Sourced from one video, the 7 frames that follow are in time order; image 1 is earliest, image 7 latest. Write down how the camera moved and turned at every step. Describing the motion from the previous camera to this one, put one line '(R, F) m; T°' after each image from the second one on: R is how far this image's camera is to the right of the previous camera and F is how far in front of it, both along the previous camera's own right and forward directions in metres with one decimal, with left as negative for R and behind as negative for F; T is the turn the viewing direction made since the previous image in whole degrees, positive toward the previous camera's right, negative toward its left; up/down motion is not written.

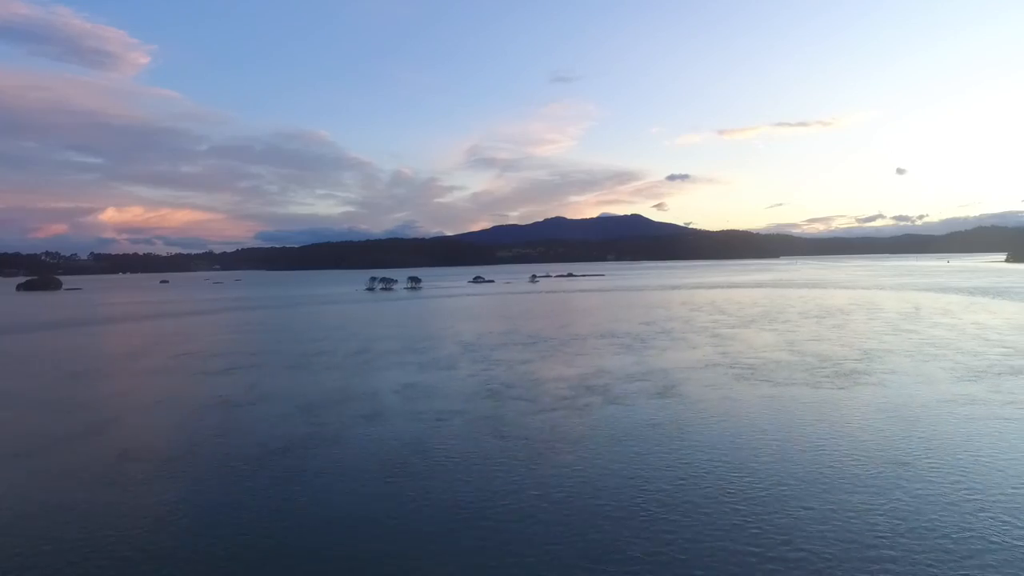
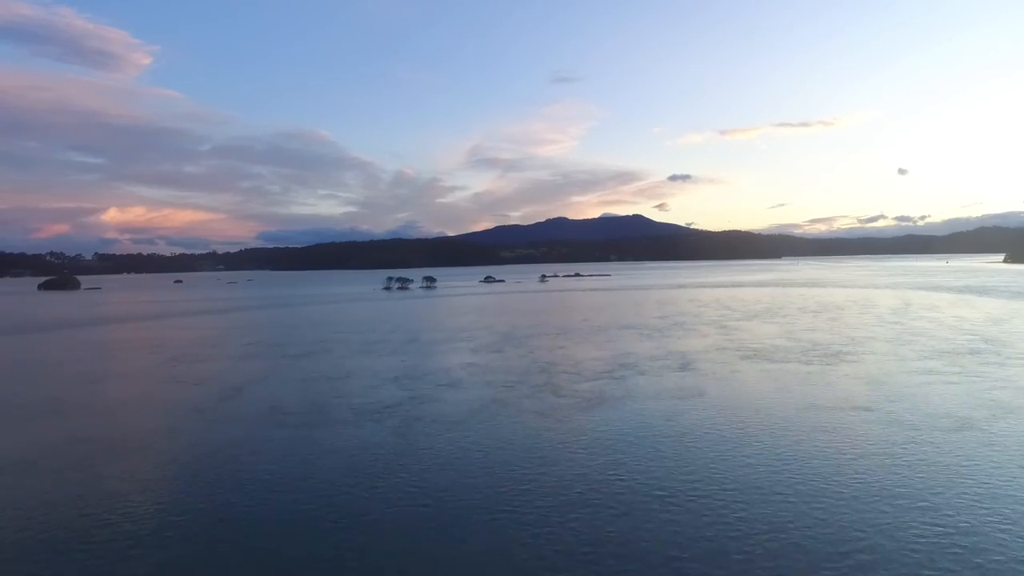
(-0.4, -1.2) m; 0°
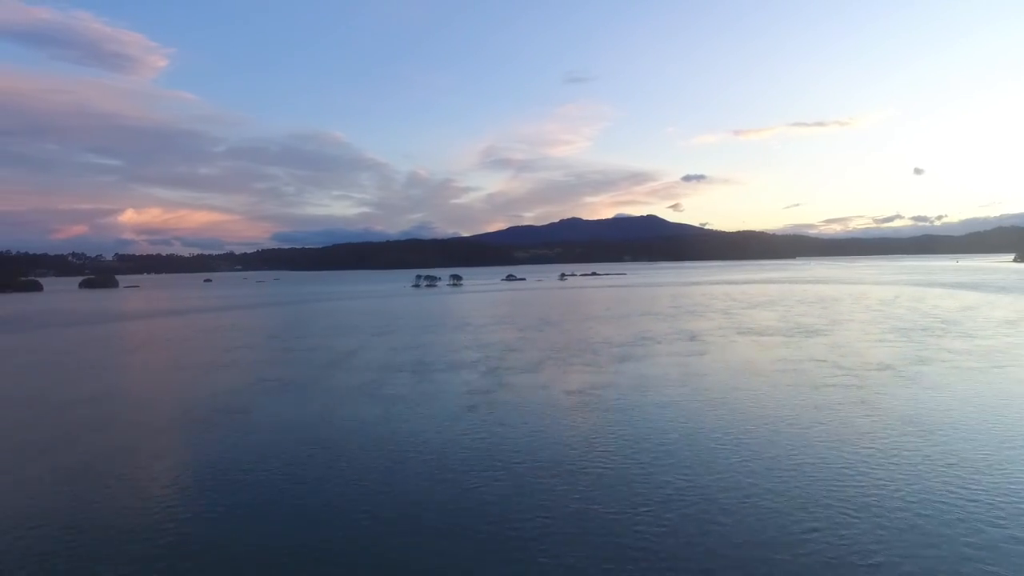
(-0.3, -1.7) m; -1°
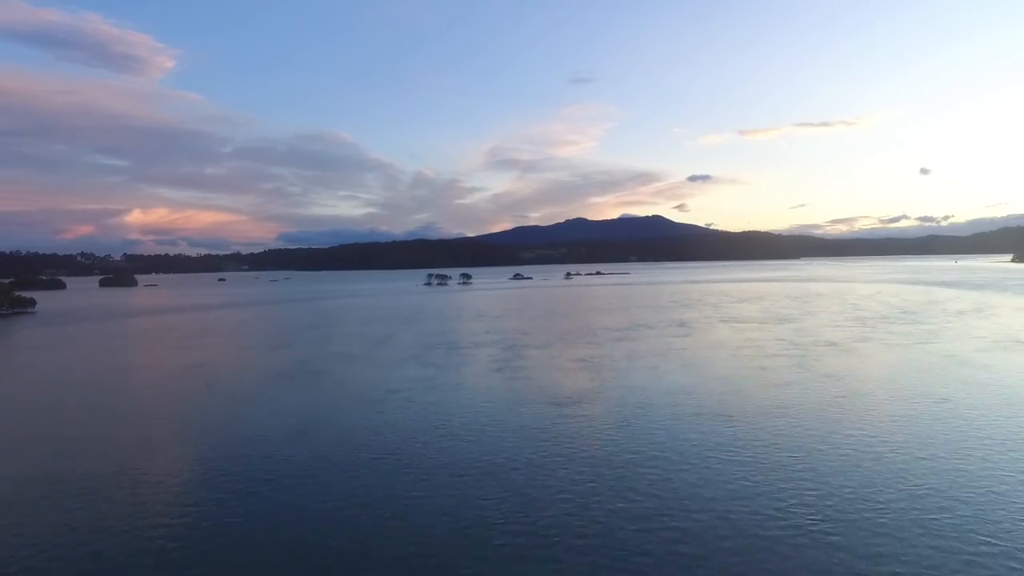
(-0.1, -1.3) m; 0°
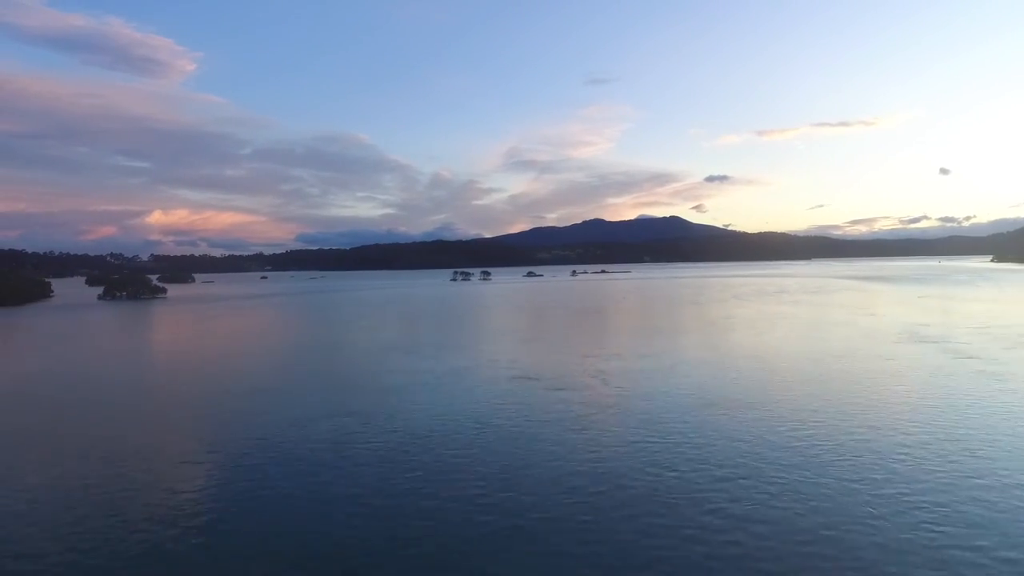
(+0.2, -5.5) m; -1°
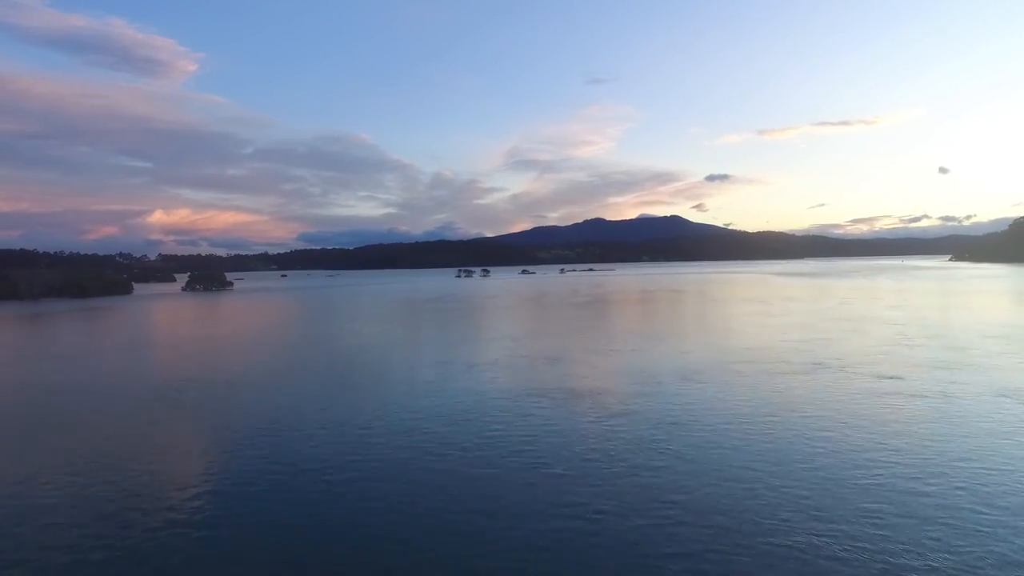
(+0.3, -6.0) m; 0°
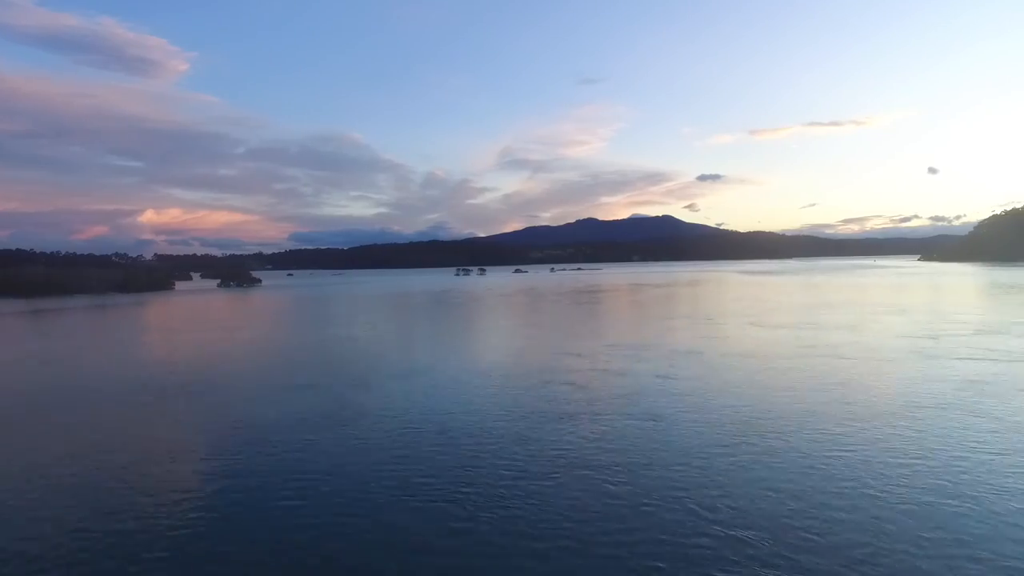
(-0.1, -4.1) m; +1°
